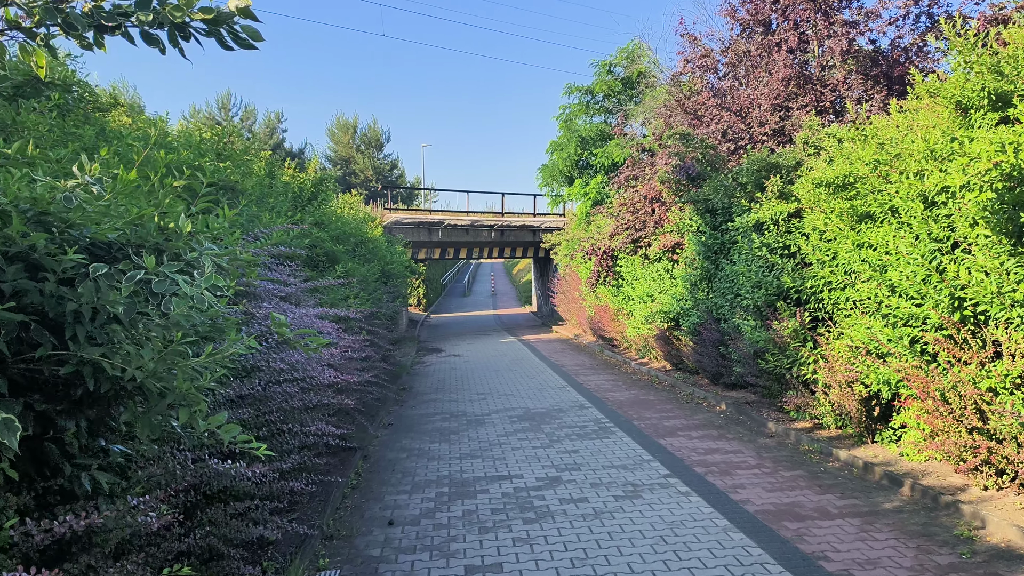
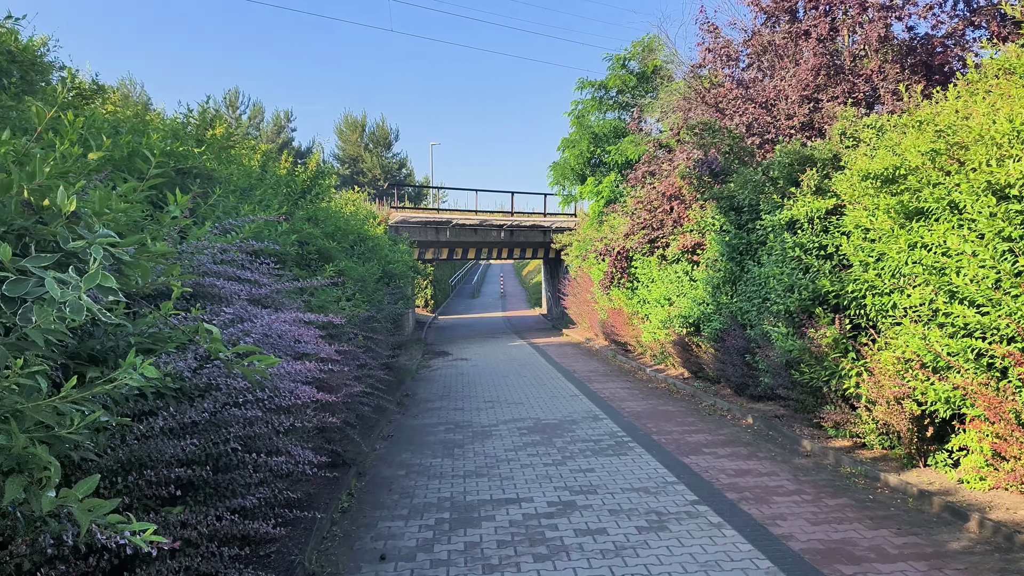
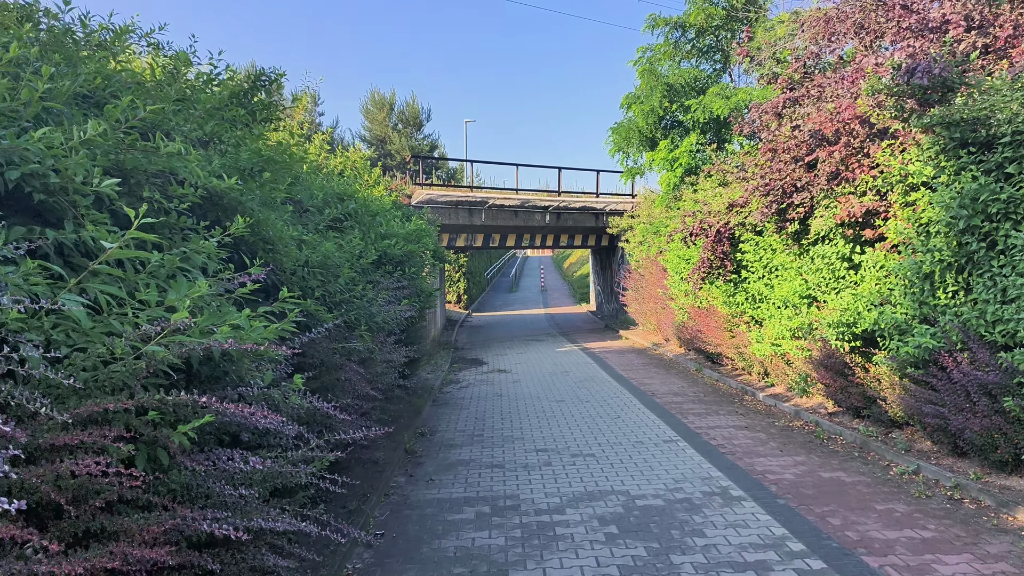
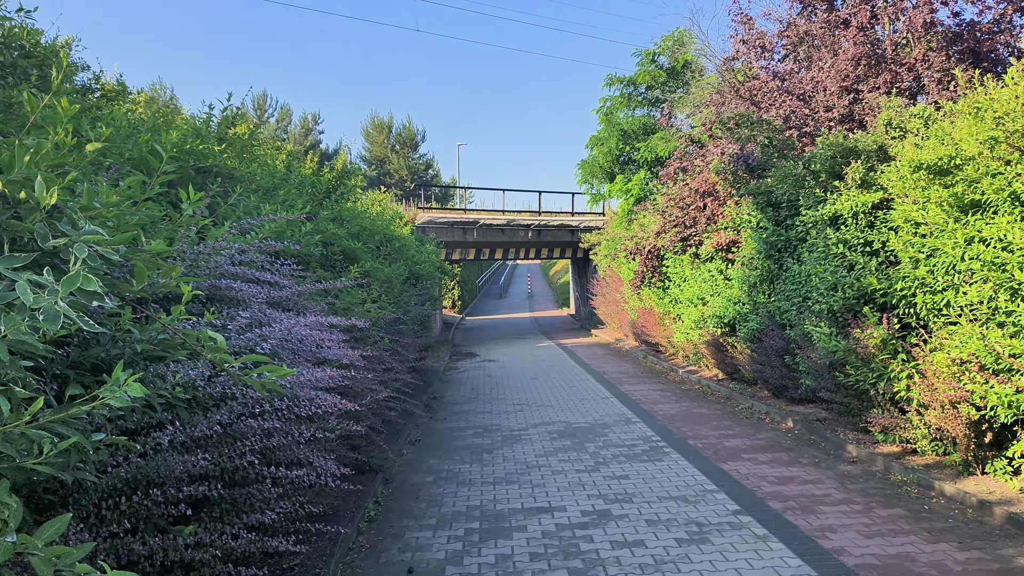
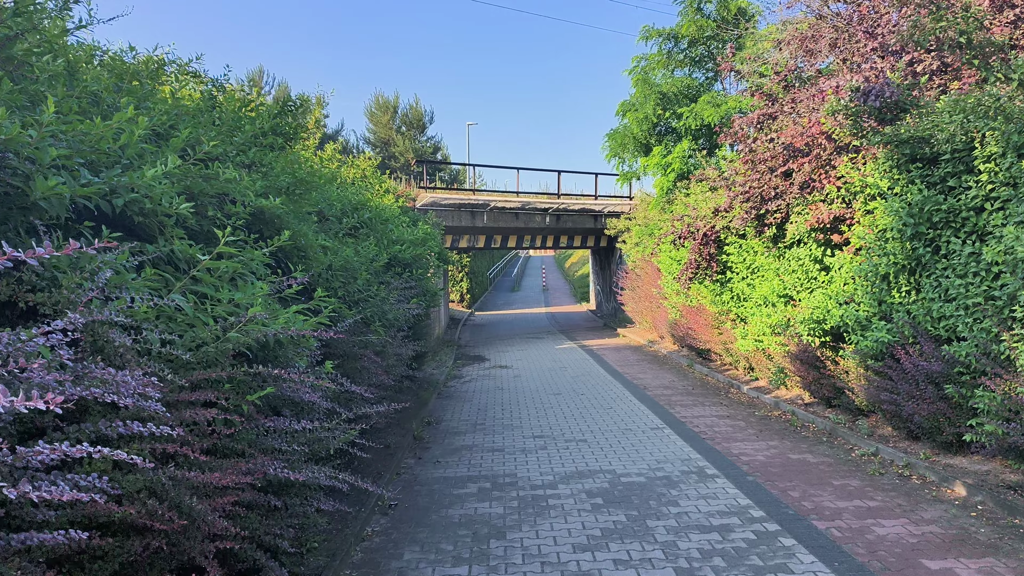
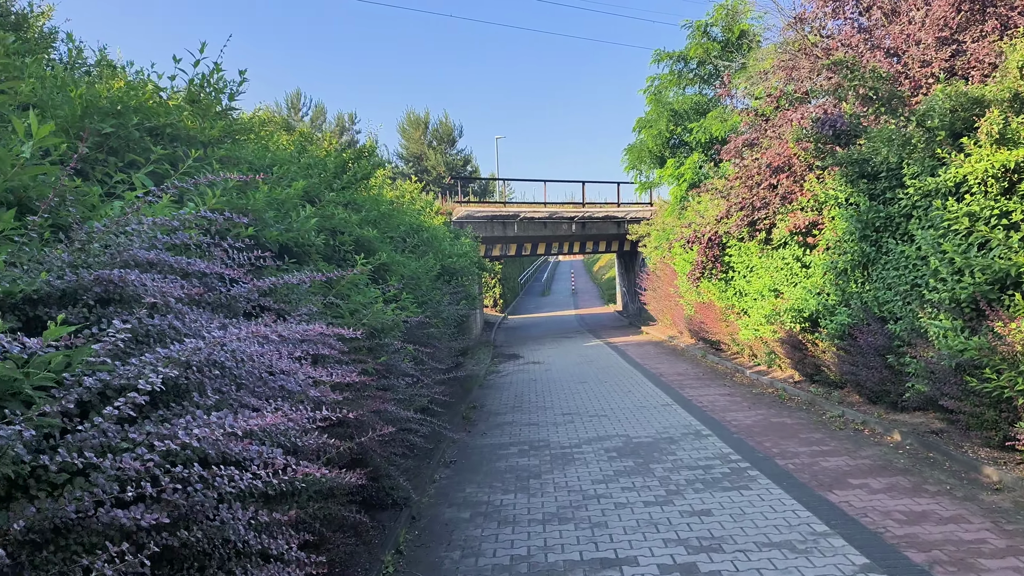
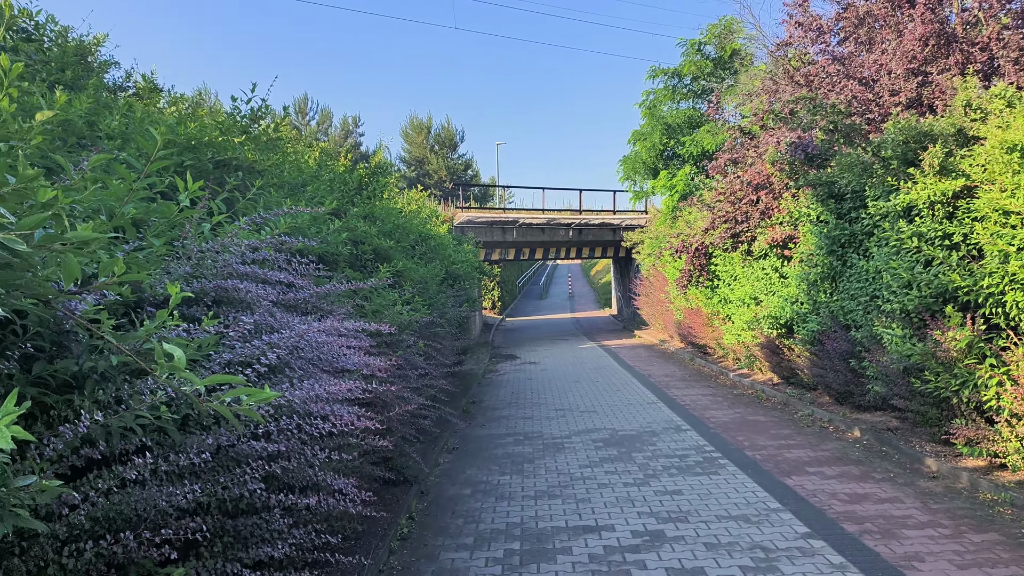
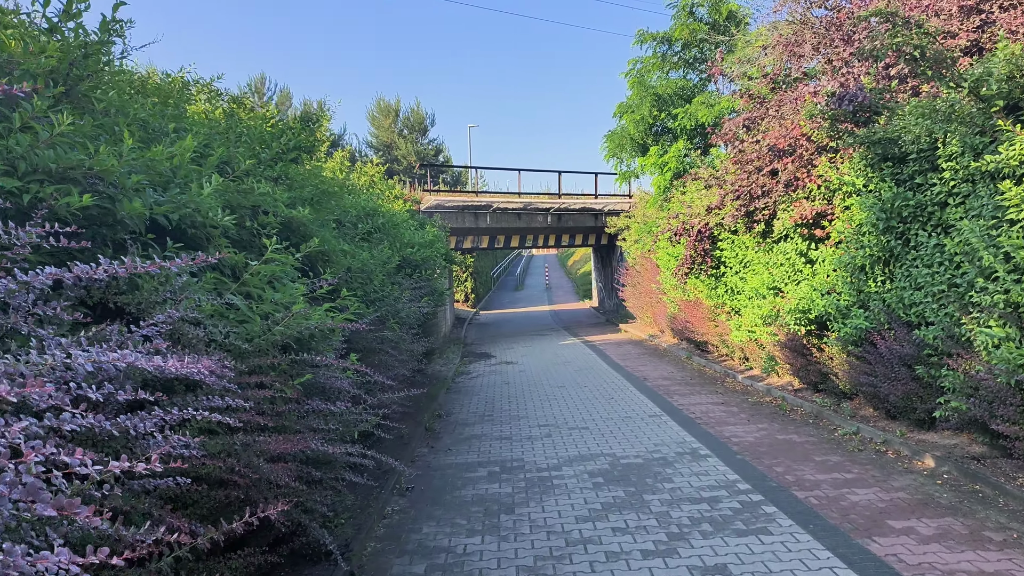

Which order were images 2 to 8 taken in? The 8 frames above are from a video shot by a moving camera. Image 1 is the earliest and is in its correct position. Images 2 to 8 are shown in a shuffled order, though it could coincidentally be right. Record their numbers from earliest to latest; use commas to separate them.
2, 4, 7, 6, 8, 5, 3
